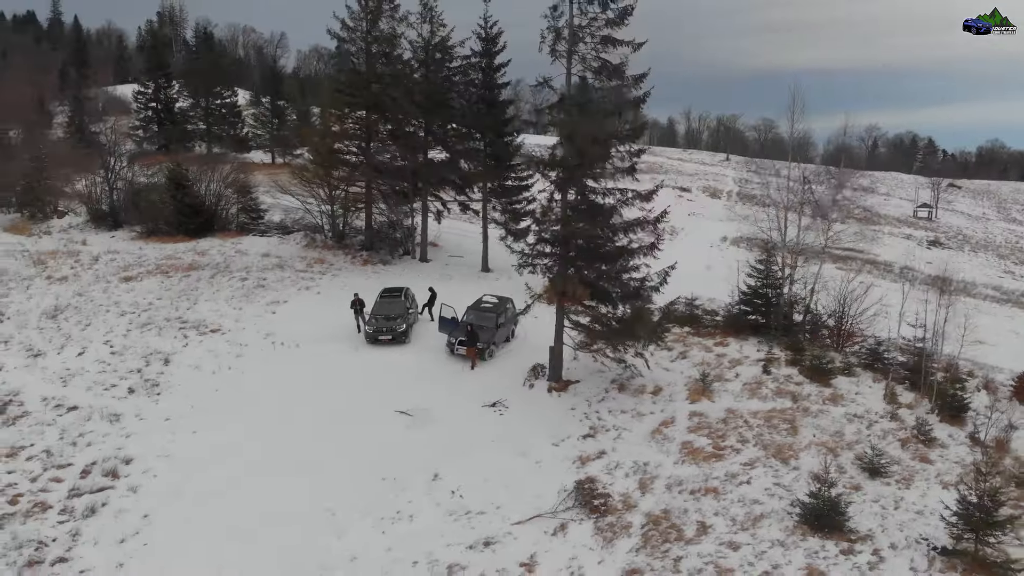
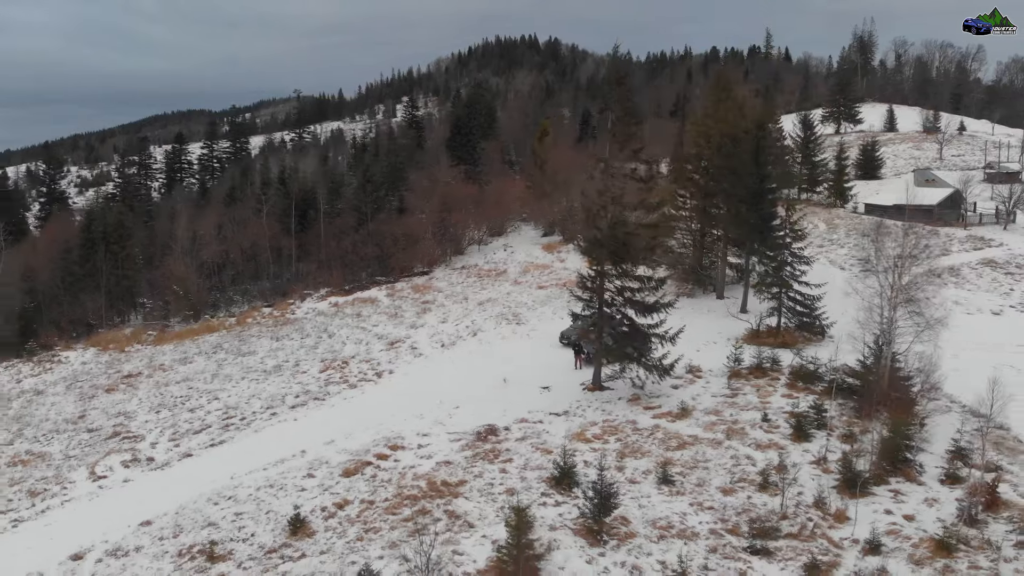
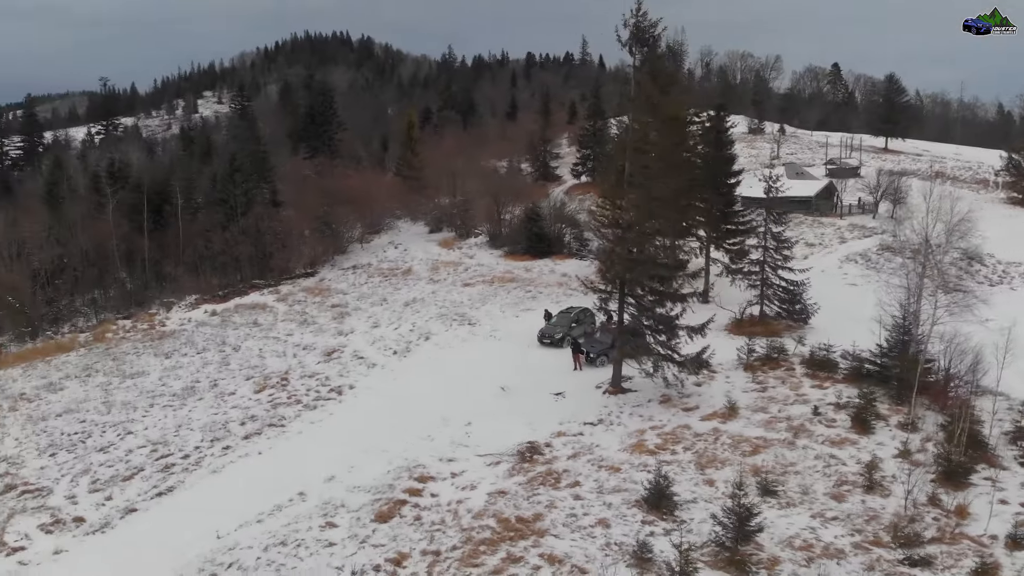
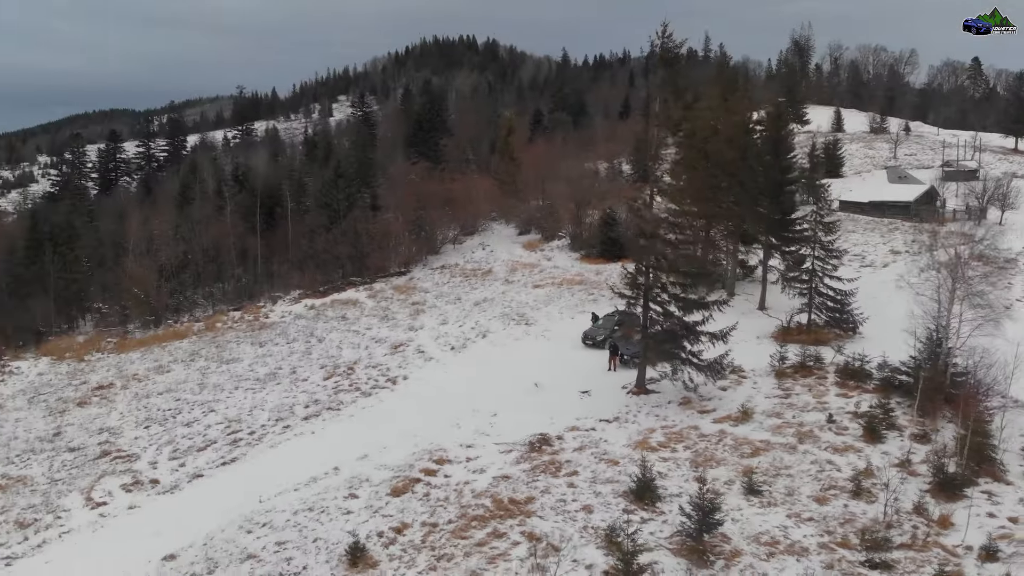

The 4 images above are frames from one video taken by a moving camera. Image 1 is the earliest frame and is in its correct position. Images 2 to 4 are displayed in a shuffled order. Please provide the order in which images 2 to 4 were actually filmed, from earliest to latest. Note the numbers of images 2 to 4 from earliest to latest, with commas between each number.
3, 4, 2
